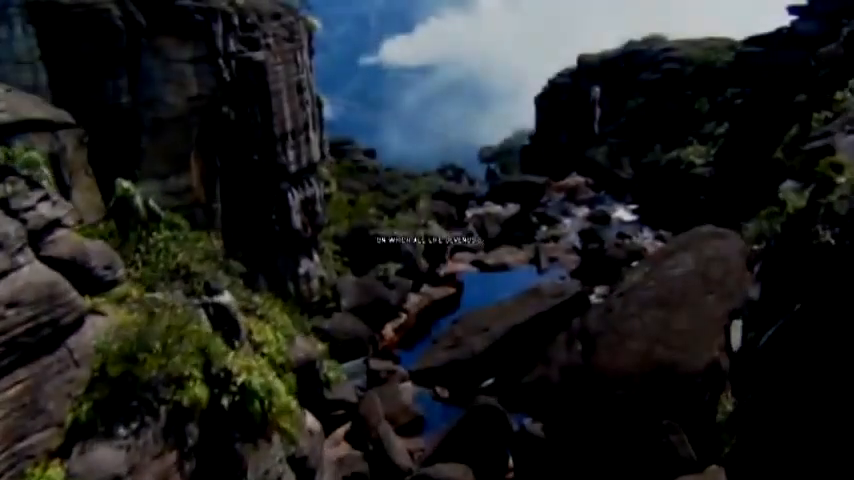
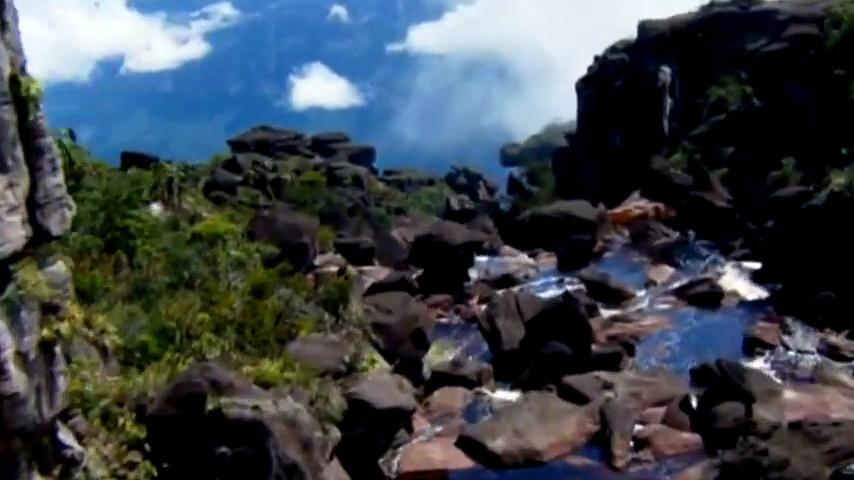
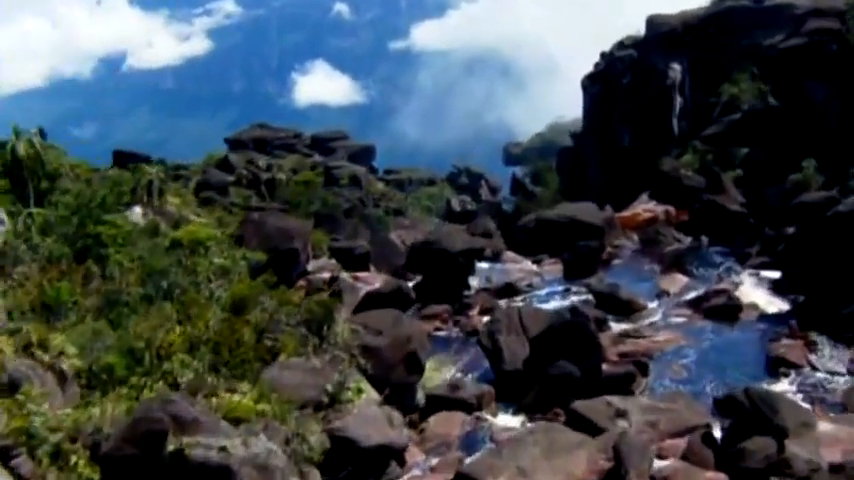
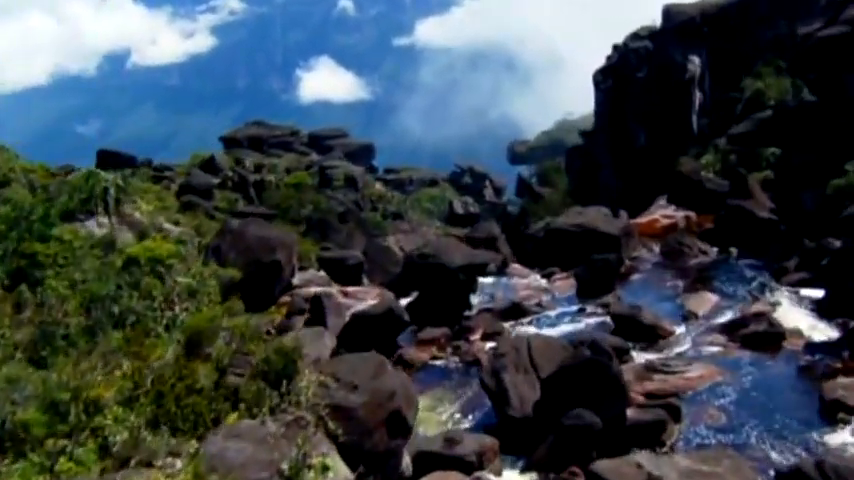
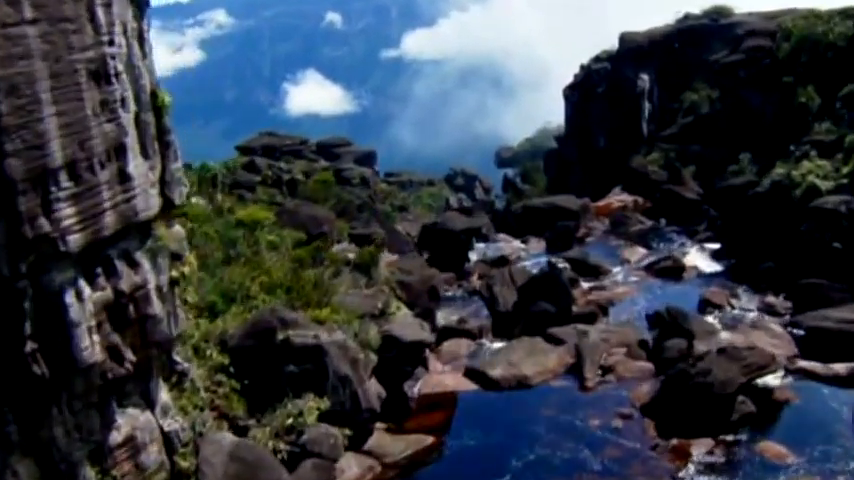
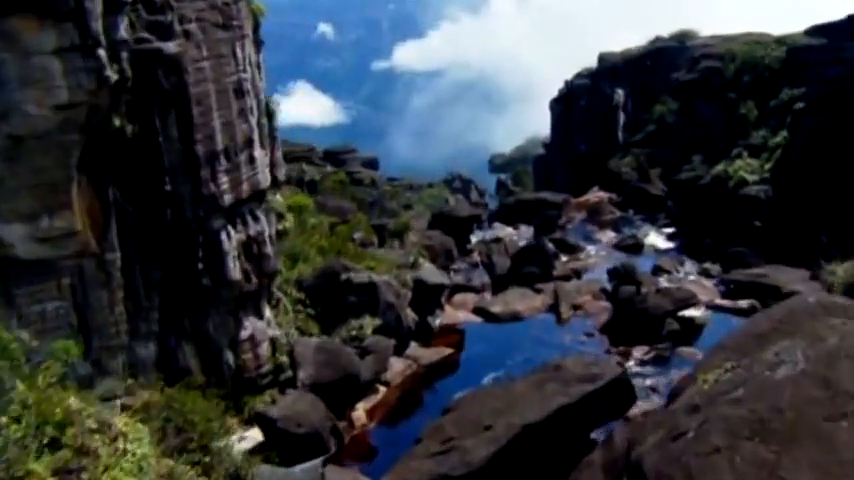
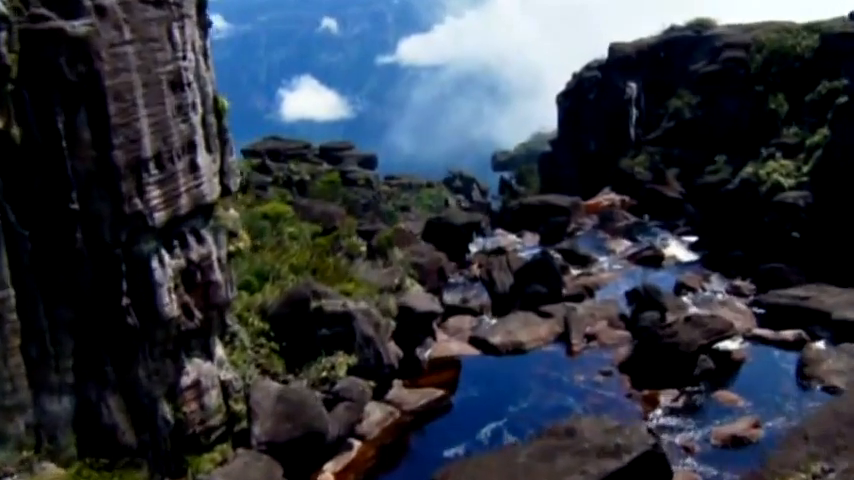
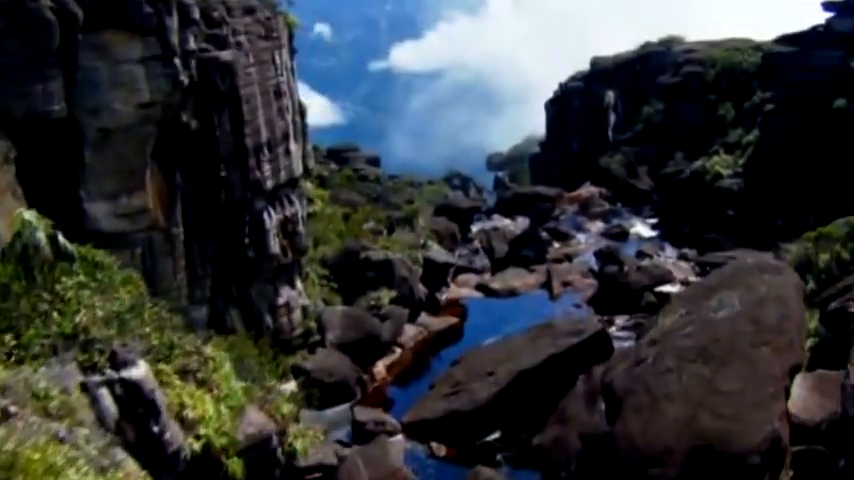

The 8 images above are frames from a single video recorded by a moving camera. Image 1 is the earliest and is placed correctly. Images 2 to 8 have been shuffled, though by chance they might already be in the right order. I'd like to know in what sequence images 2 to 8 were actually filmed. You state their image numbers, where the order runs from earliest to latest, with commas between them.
8, 6, 7, 5, 2, 3, 4
